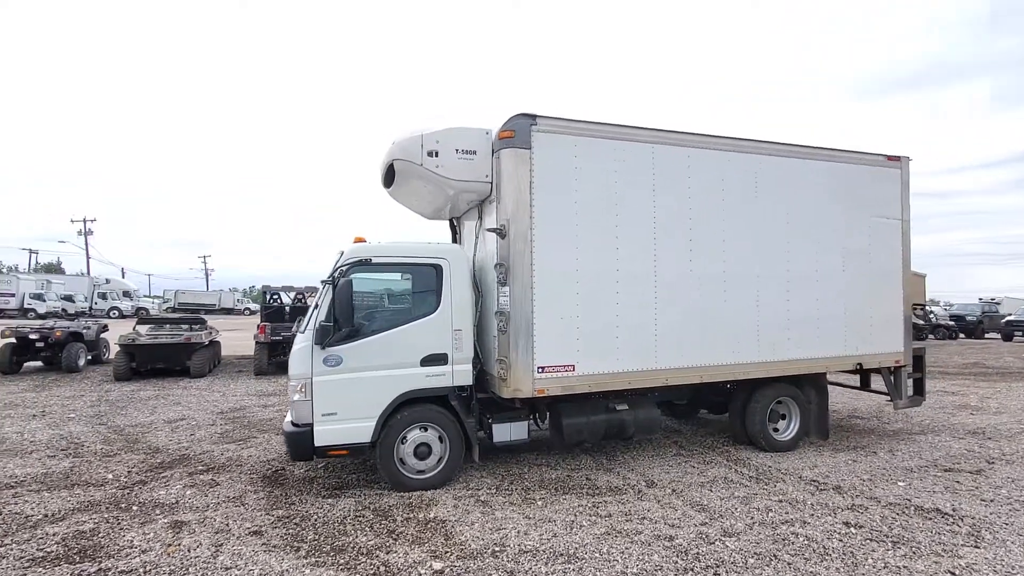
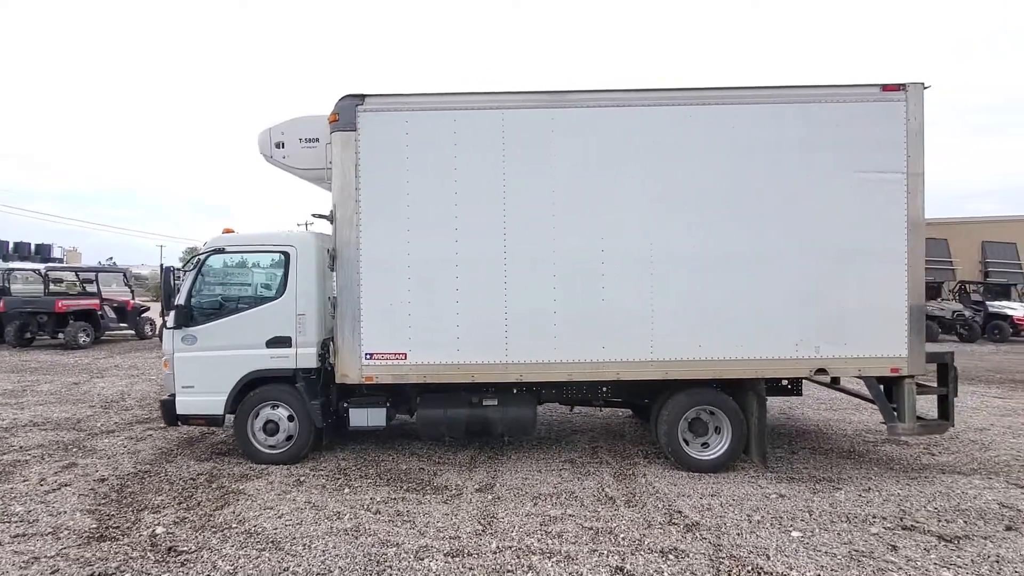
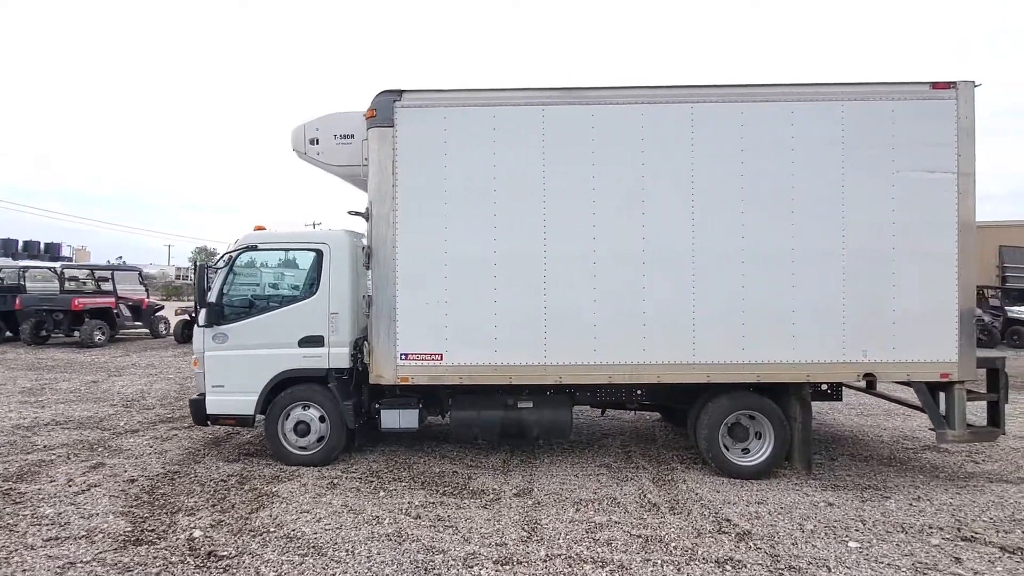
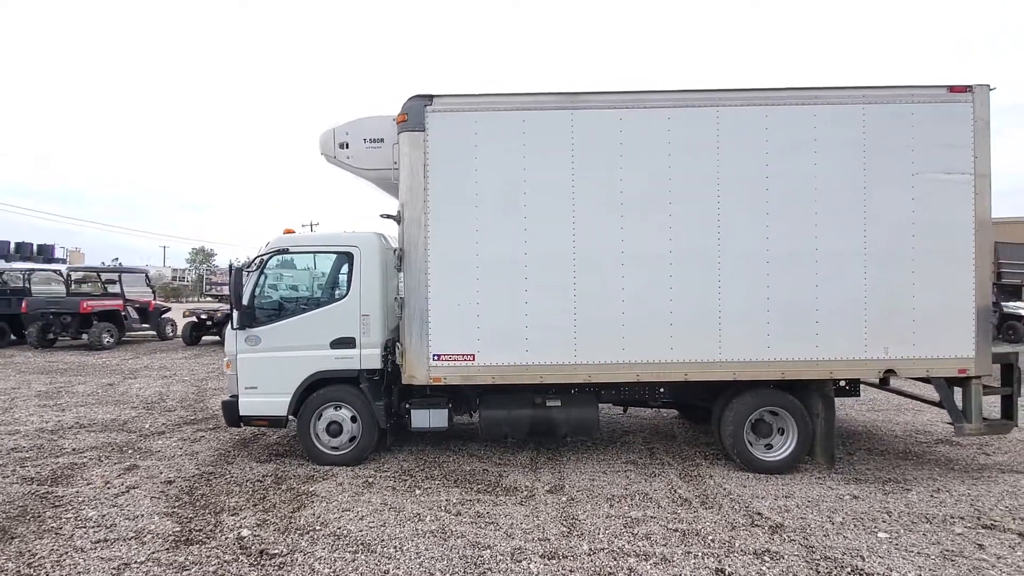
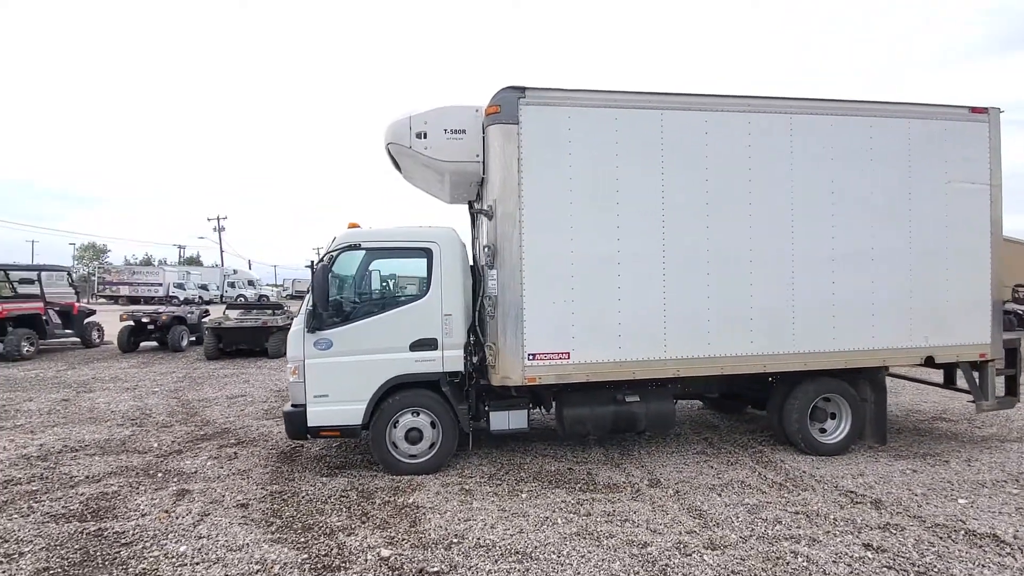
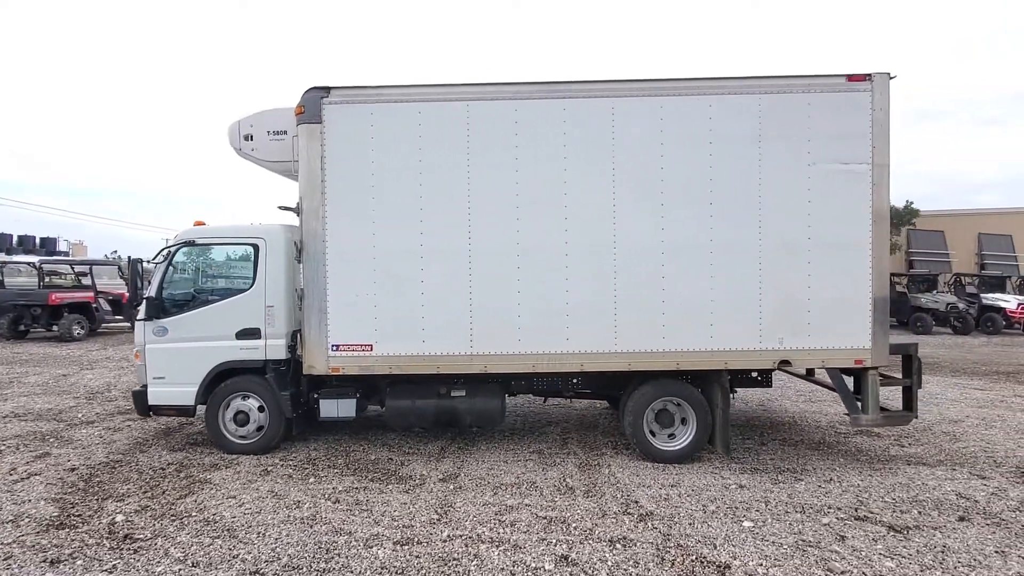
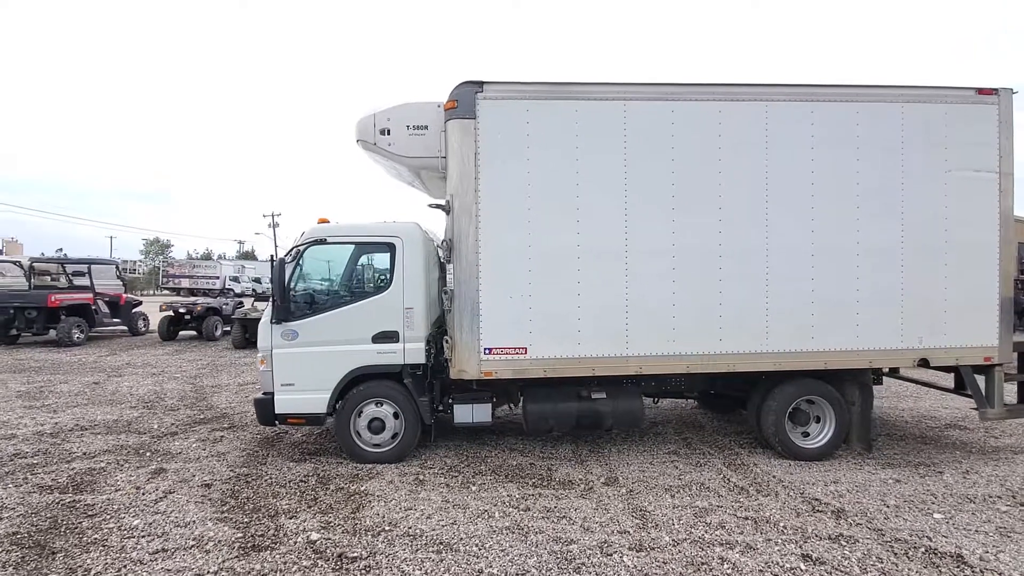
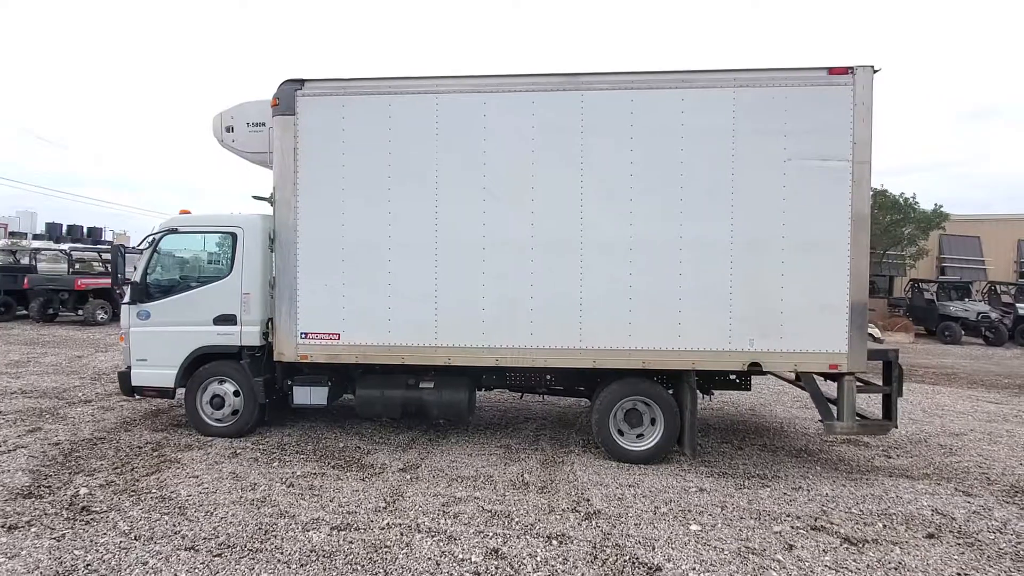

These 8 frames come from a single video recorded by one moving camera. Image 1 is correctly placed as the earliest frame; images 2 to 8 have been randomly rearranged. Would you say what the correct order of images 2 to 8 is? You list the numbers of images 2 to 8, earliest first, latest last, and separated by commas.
5, 7, 4, 3, 2, 6, 8
